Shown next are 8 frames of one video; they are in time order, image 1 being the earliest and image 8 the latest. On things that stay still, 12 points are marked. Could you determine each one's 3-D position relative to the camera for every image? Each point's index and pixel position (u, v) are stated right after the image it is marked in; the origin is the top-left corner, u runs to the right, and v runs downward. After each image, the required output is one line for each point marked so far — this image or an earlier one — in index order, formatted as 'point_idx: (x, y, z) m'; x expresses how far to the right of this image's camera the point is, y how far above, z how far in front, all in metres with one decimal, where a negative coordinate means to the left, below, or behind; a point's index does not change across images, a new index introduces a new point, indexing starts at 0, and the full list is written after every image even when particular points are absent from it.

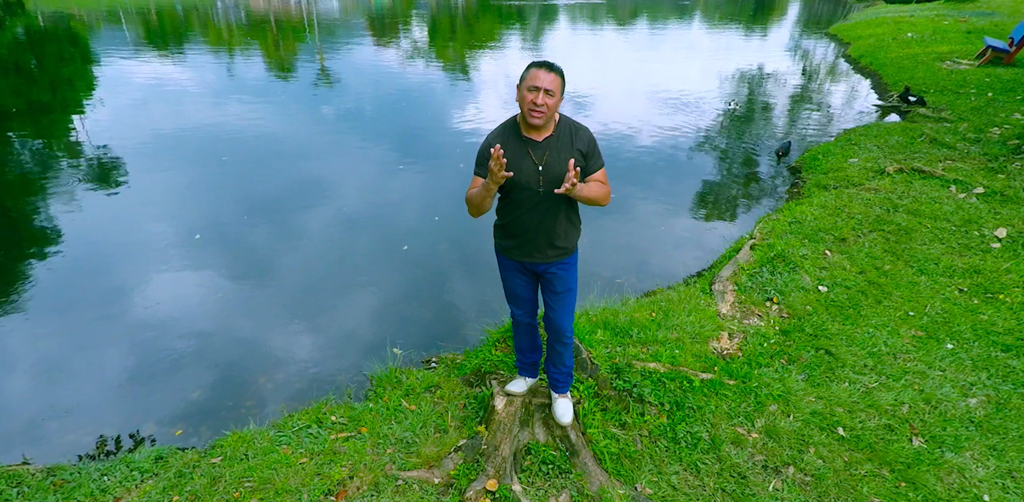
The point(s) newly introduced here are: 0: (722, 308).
0: (+1.9, -0.4, +4.8) m
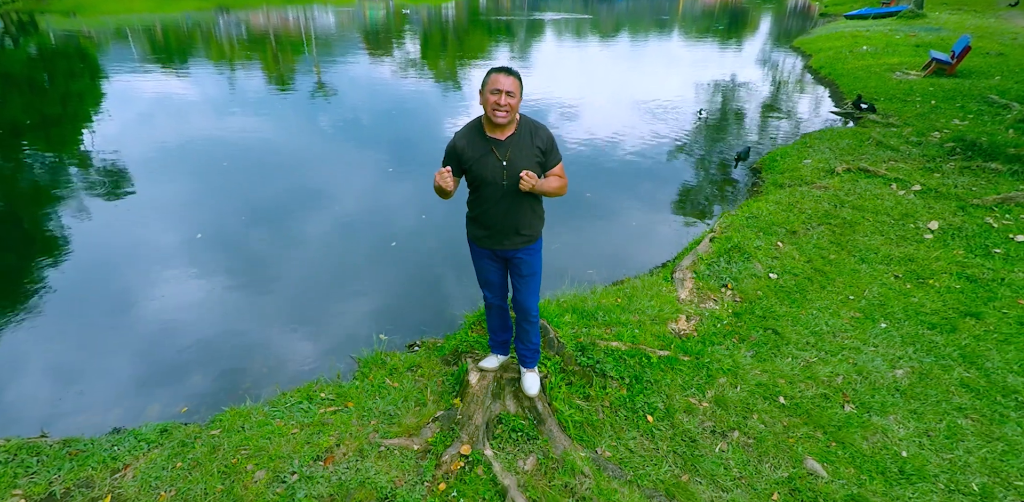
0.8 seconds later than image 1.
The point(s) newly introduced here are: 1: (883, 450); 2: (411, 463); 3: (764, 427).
0: (+1.6, -0.4, +5.2) m
1: (+2.5, -1.4, +3.6) m
2: (-0.7, -1.4, +3.5) m
3: (+1.8, -1.2, +3.8) m
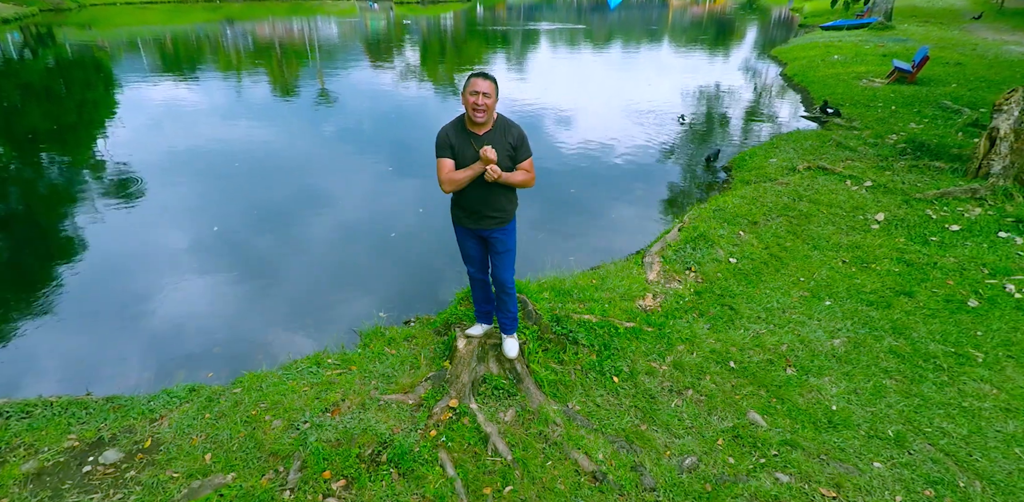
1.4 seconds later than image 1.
0: (+1.5, -0.2, +5.8) m
1: (+2.4, -1.2, +4.2) m
2: (-0.8, -1.2, +4.0) m
3: (+1.7, -1.1, +4.3) m
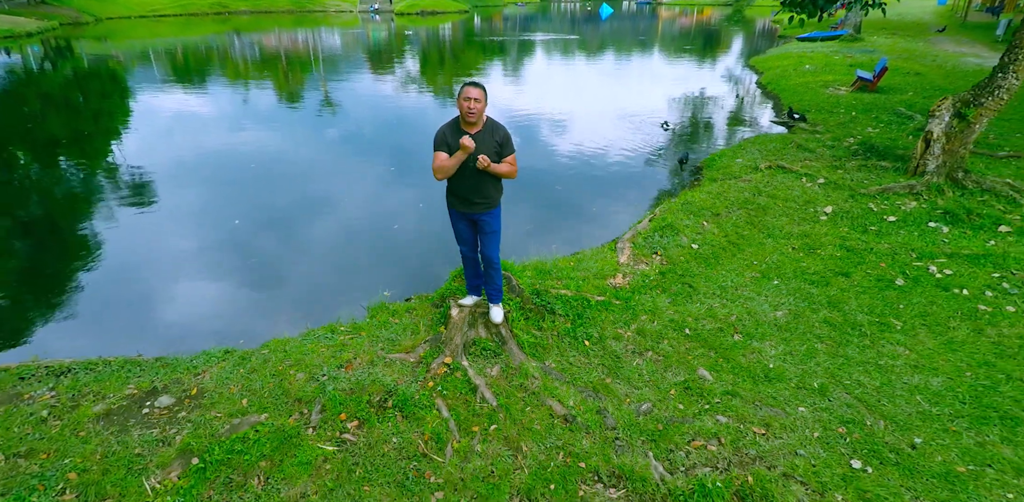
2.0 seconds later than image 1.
0: (+1.3, -0.1, +6.5) m
1: (+2.3, -1.0, +4.9) m
2: (-0.9, -1.0, +4.8) m
3: (+1.5, -0.9, +5.1) m
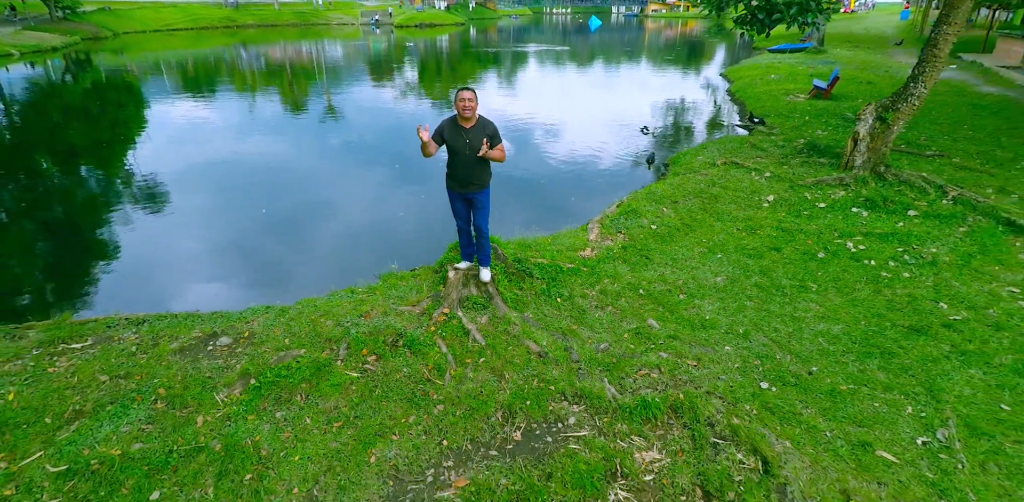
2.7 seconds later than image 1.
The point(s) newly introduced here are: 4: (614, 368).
0: (+1.2, +0.2, +7.7) m
1: (+2.1, -0.7, +6.1) m
2: (-1.1, -0.7, +5.9) m
3: (+1.4, -0.6, +6.2) m
4: (+1.1, -1.2, +5.5) m
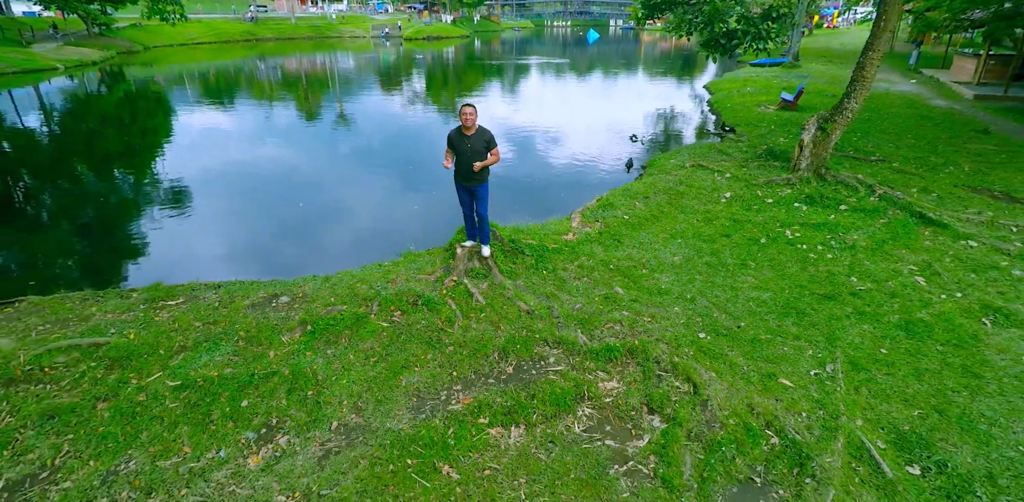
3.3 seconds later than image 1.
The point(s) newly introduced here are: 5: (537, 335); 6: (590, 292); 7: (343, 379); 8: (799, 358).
0: (+1.1, +0.4, +9.3) m
1: (+2.1, -0.5, +7.6) m
2: (-1.2, -0.5, +7.5) m
3: (+1.3, -0.4, +7.8) m
4: (+1.0, -1.0, +7.0) m
5: (+0.3, -1.1, +6.8) m
6: (+1.1, -0.6, +7.5) m
7: (-2.0, -1.5, +6.2) m
8: (+3.5, -1.3, +6.4) m
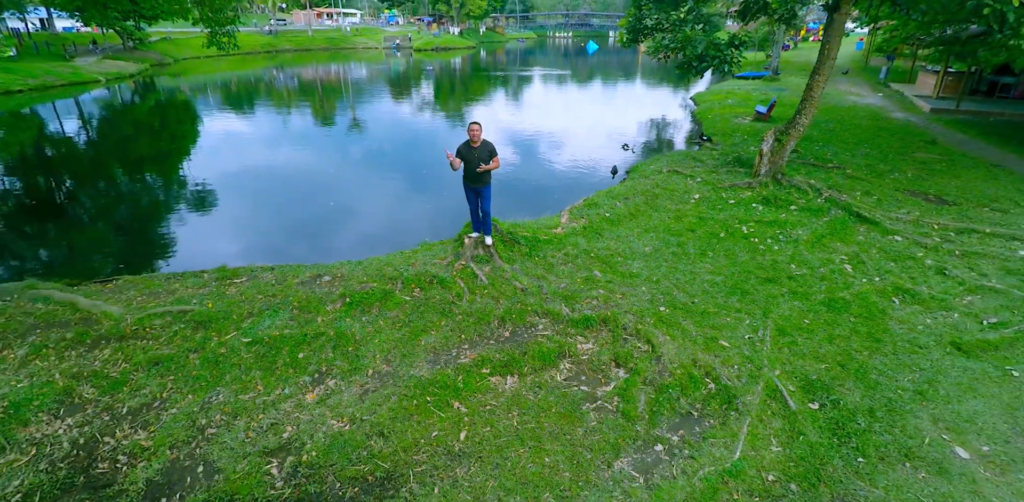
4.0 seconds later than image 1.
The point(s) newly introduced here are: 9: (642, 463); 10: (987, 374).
0: (+1.1, +0.6, +10.9) m
1: (+2.0, -0.3, +9.3) m
2: (-1.2, -0.3, +9.2) m
3: (+1.3, -0.2, +9.4) m
4: (+0.9, -0.8, +8.7) m
5: (+0.3, -0.9, +8.5) m
6: (+1.1, -0.4, +9.1) m
7: (-2.0, -1.3, +7.8) m
8: (+3.5, -1.1, +8.0) m
9: (+1.5, -2.5, +6.2) m
10: (+6.5, -1.7, +7.1) m
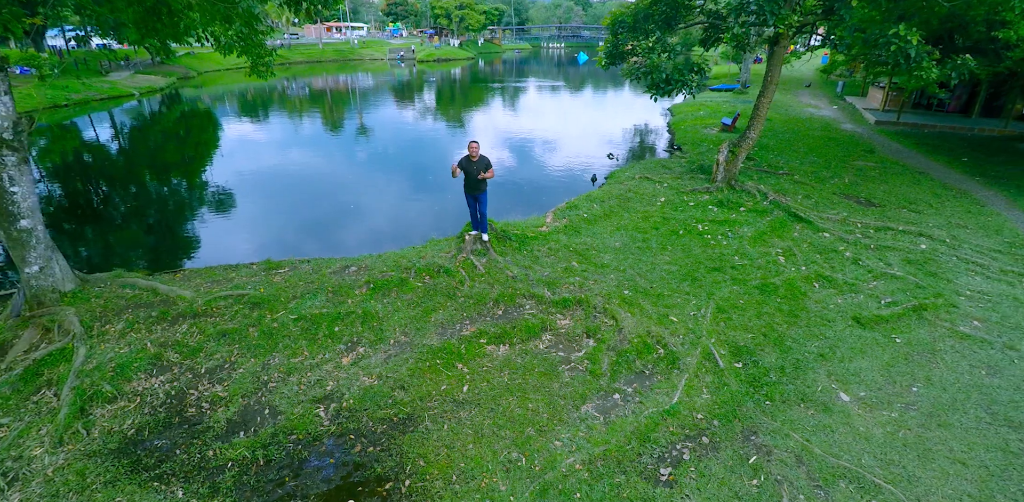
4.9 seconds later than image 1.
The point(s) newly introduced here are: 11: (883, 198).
0: (+1.0, +0.7, +12.9) m
1: (+1.9, -0.2, +11.2) m
2: (-1.3, -0.2, +11.1) m
3: (+1.1, -0.1, +11.4) m
4: (+0.8, -0.7, +10.6) m
5: (+0.1, -0.8, +10.4) m
6: (+0.9, -0.3, +11.1) m
7: (-2.2, -1.2, +9.8) m
8: (+3.3, -1.0, +10.0) m
9: (+1.4, -2.4, +8.1) m
10: (+6.3, -1.6, +9.1) m
11: (+9.4, +1.3, +13.2) m
